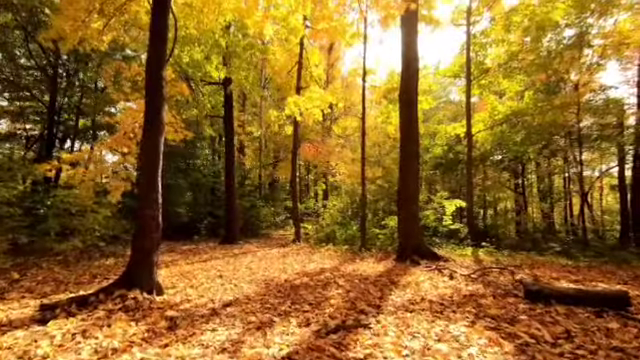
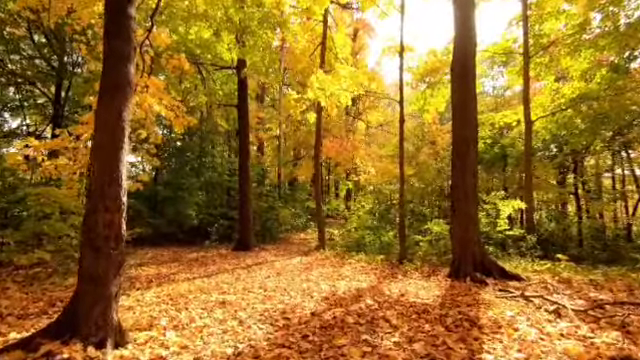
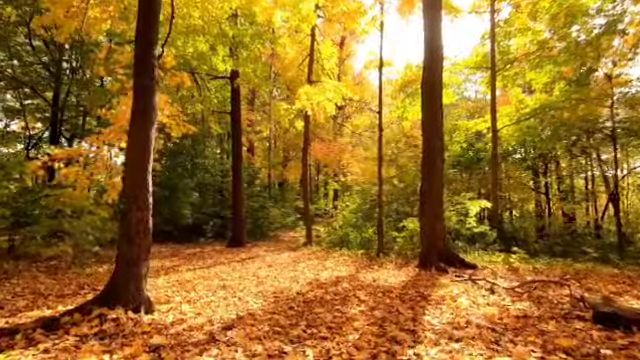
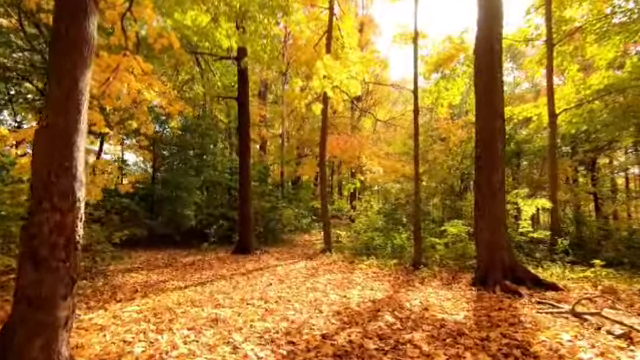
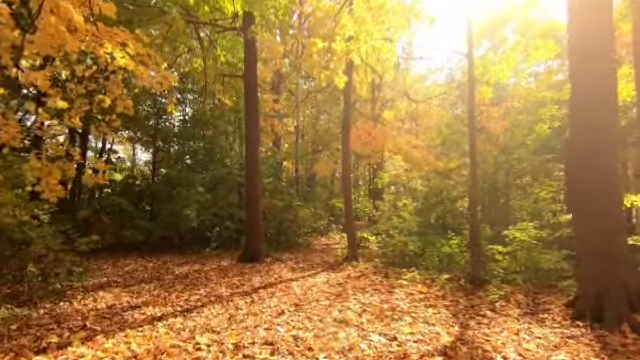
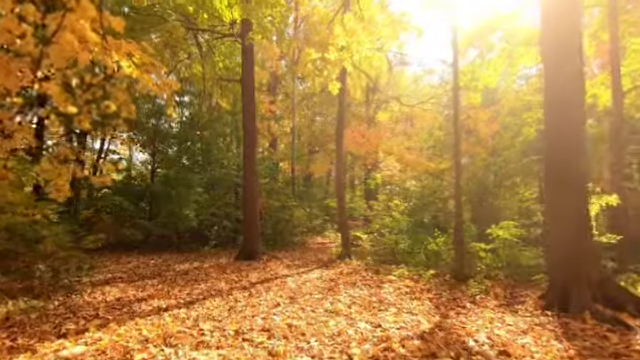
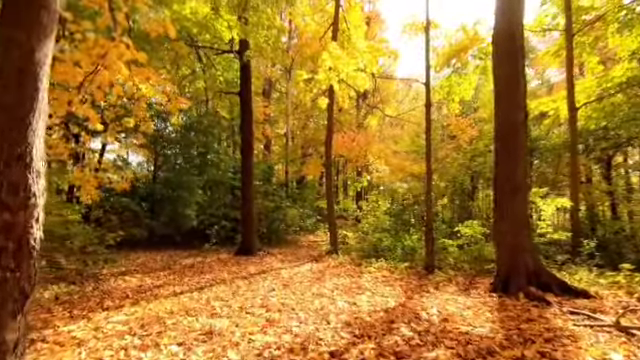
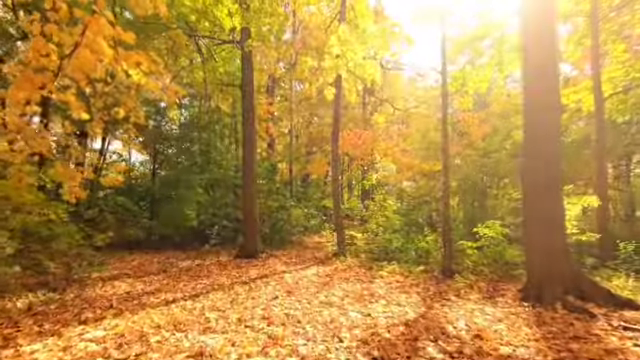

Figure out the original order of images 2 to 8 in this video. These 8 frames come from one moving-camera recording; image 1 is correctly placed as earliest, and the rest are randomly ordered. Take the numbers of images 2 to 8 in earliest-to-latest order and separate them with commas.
3, 2, 4, 7, 8, 6, 5
